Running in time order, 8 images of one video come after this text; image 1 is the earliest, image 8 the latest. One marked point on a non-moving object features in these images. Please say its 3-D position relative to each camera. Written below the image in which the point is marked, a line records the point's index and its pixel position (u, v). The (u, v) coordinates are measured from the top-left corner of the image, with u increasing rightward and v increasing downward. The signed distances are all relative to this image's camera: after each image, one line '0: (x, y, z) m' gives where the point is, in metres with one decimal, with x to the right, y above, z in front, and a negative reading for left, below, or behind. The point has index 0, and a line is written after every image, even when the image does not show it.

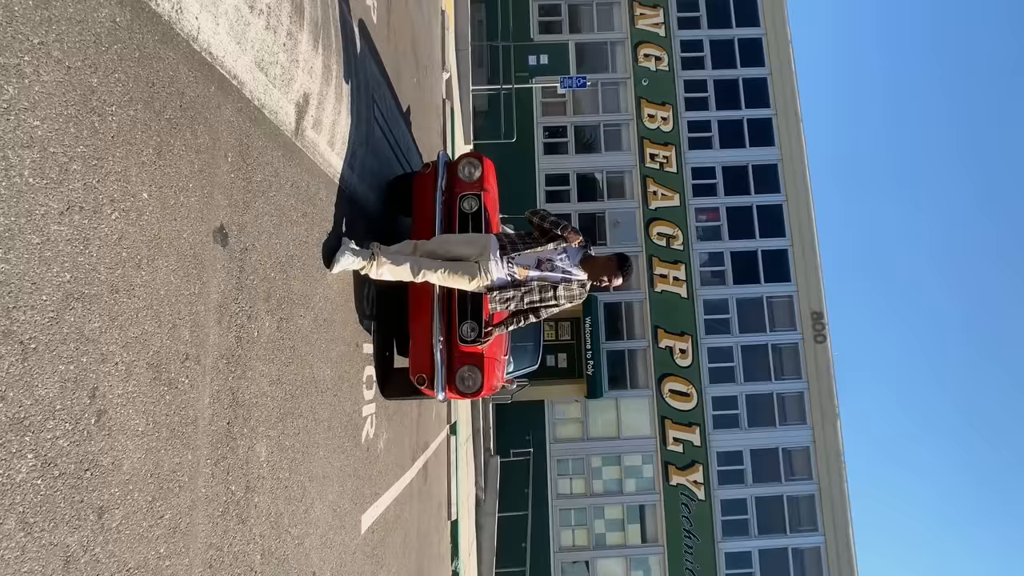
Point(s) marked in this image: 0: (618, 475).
0: (+3.2, -5.4, +15.7) m
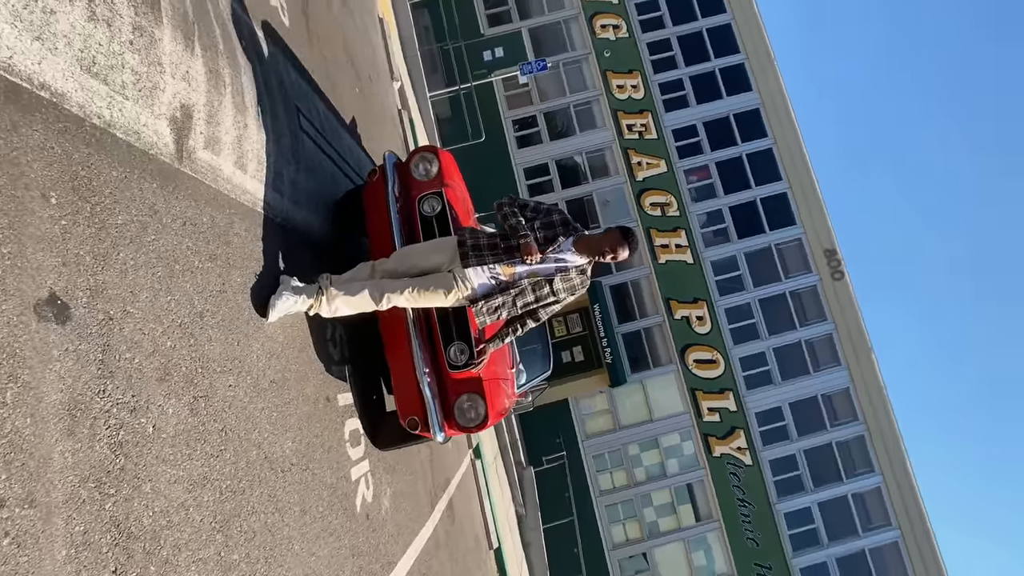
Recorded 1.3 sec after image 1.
0: (+4.2, -4.7, +14.9) m
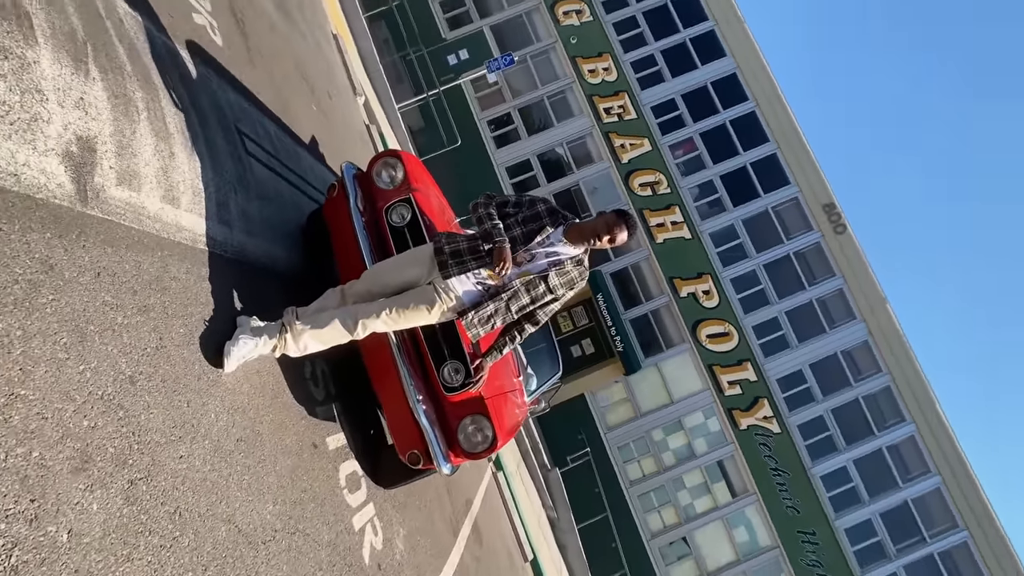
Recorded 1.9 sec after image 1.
0: (+4.8, -4.1, +14.5) m
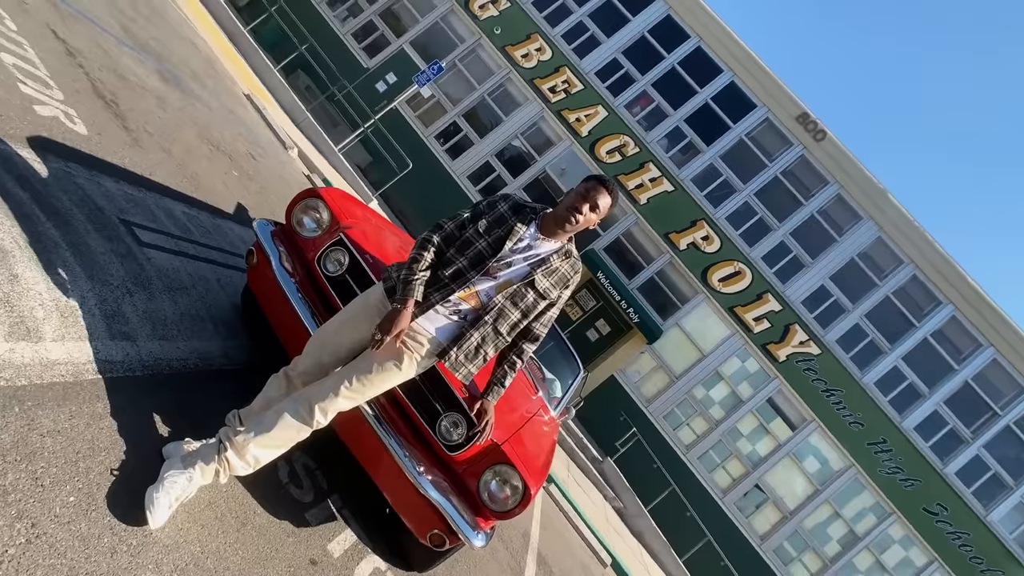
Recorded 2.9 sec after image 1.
0: (+5.7, -2.6, +13.8) m
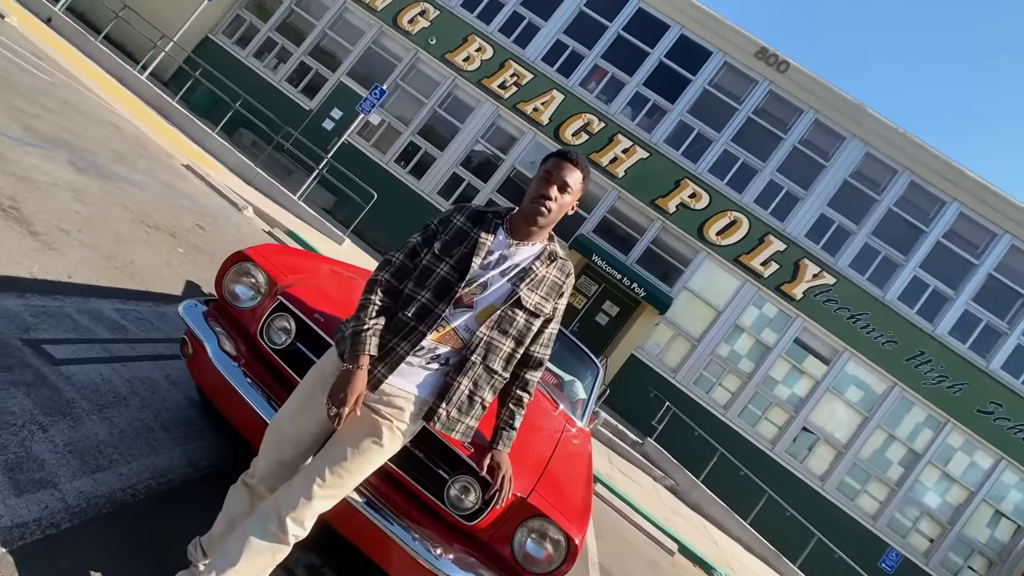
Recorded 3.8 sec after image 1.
0: (+6.2, -1.3, +13.2) m
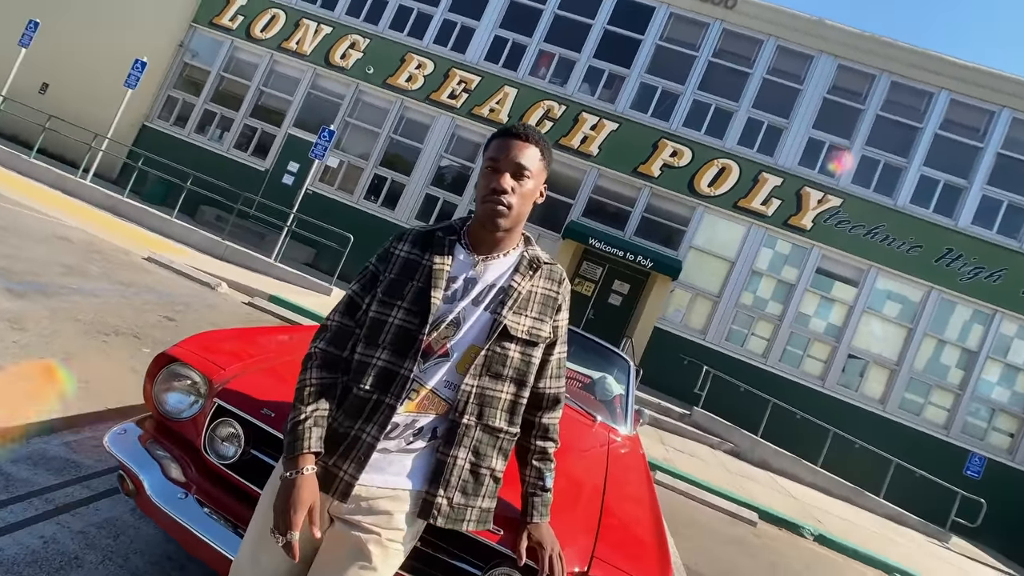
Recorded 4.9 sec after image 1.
0: (+6.4, +0.1, +12.5) m
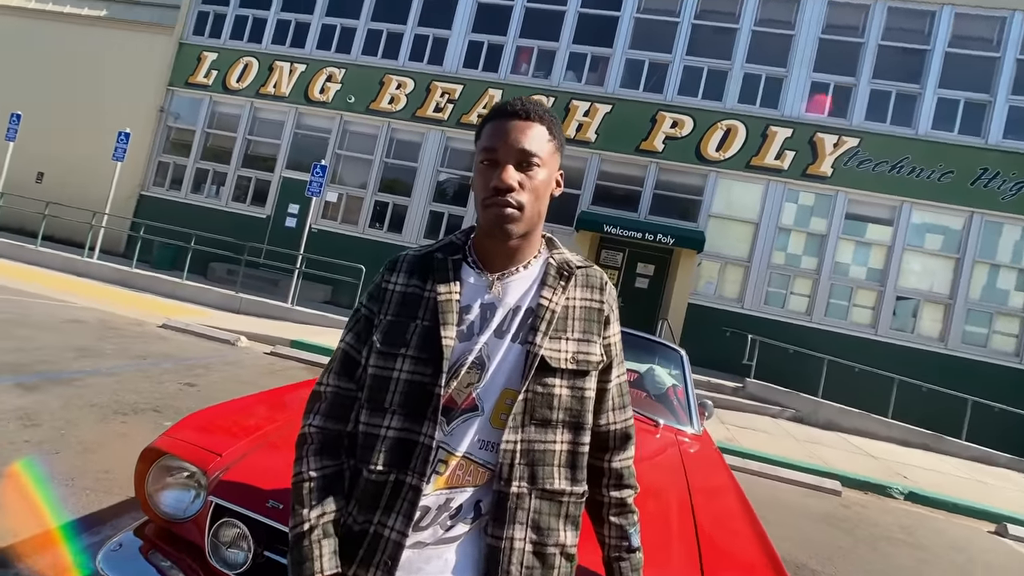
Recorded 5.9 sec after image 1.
0: (+6.9, +1.2, +11.9) m
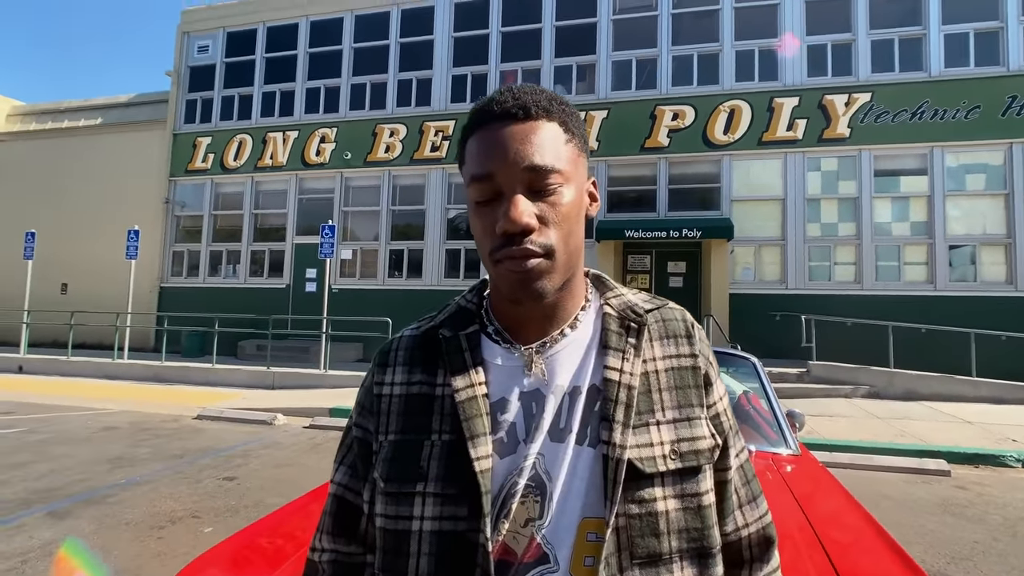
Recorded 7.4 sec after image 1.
0: (+7.2, +1.9, +11.1) m
